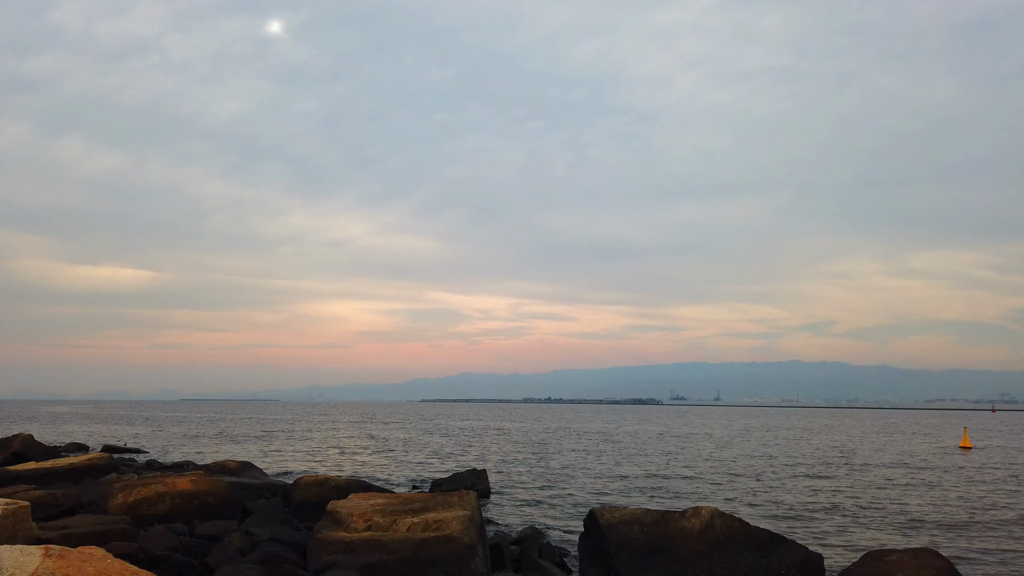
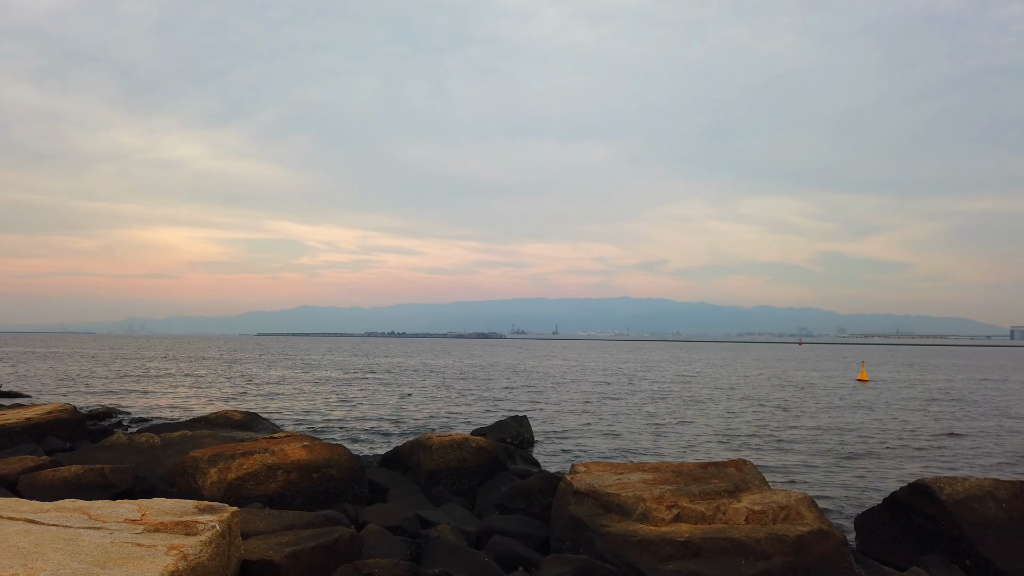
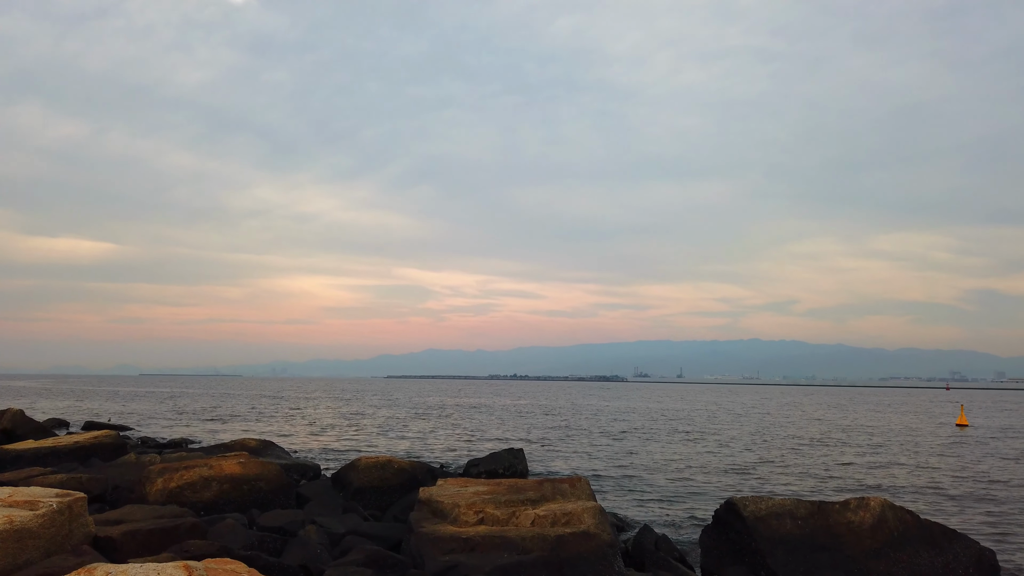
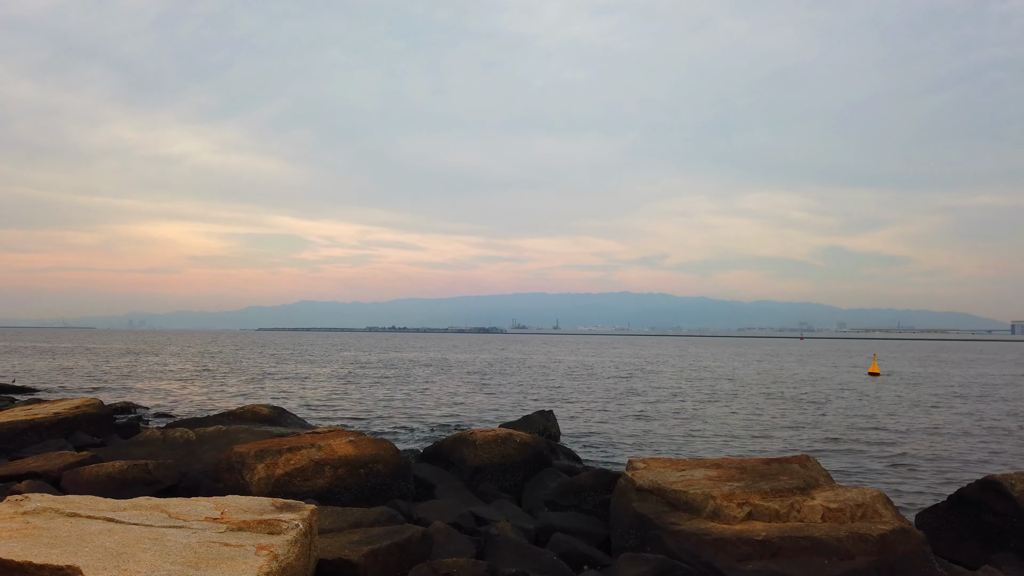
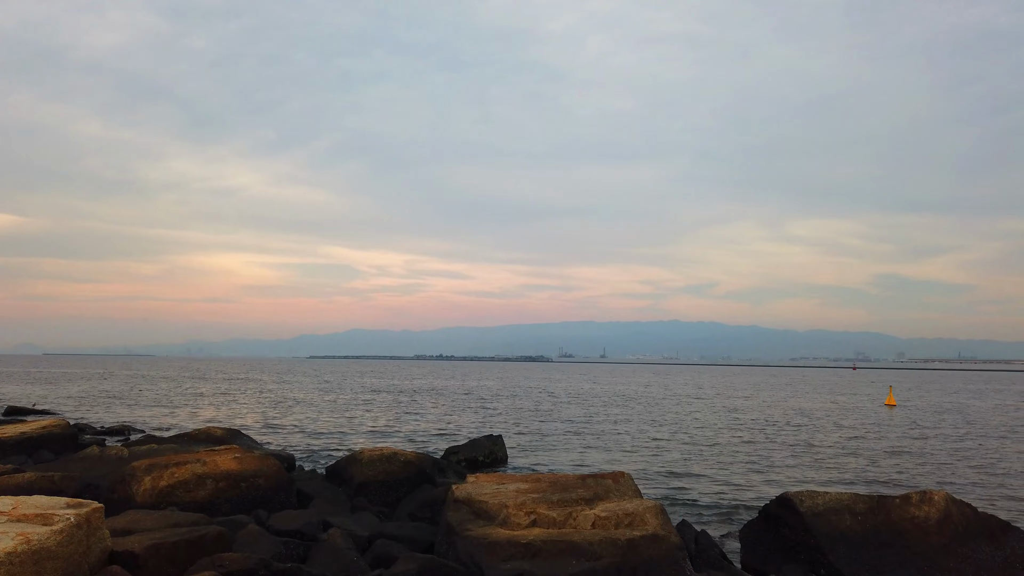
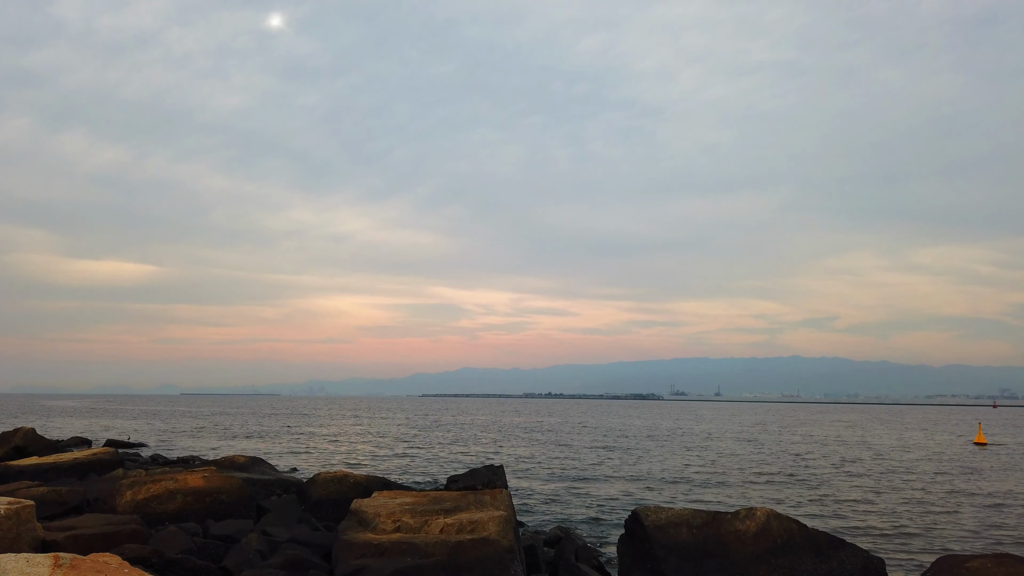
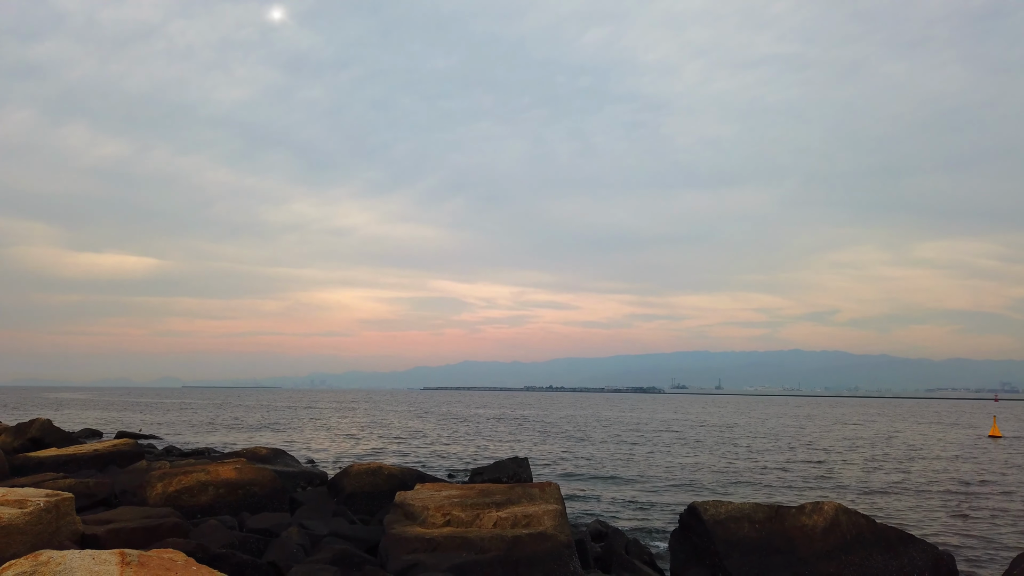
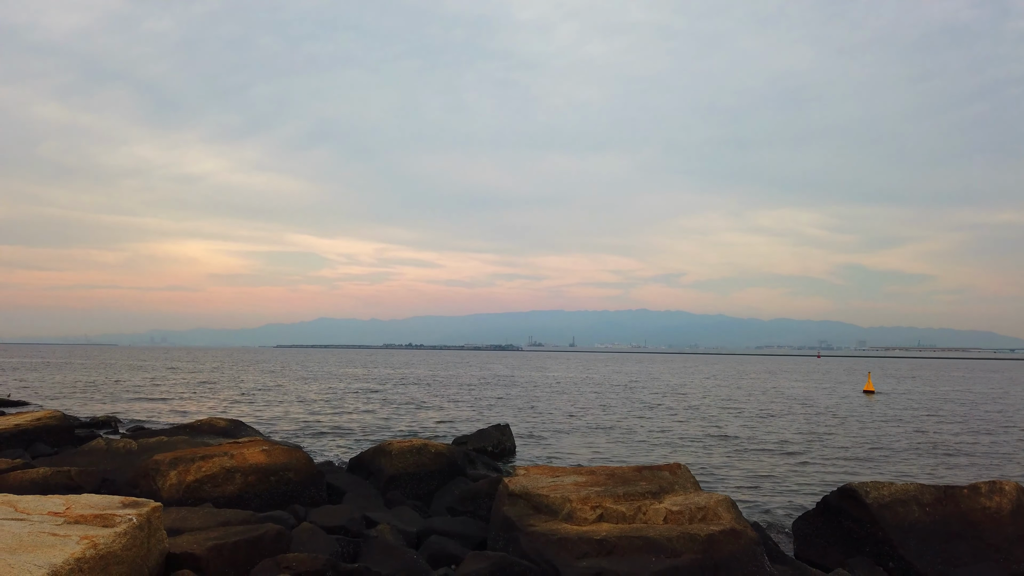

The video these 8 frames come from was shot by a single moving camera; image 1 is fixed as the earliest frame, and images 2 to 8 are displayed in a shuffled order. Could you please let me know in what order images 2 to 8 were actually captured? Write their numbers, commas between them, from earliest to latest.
6, 7, 3, 5, 8, 2, 4
